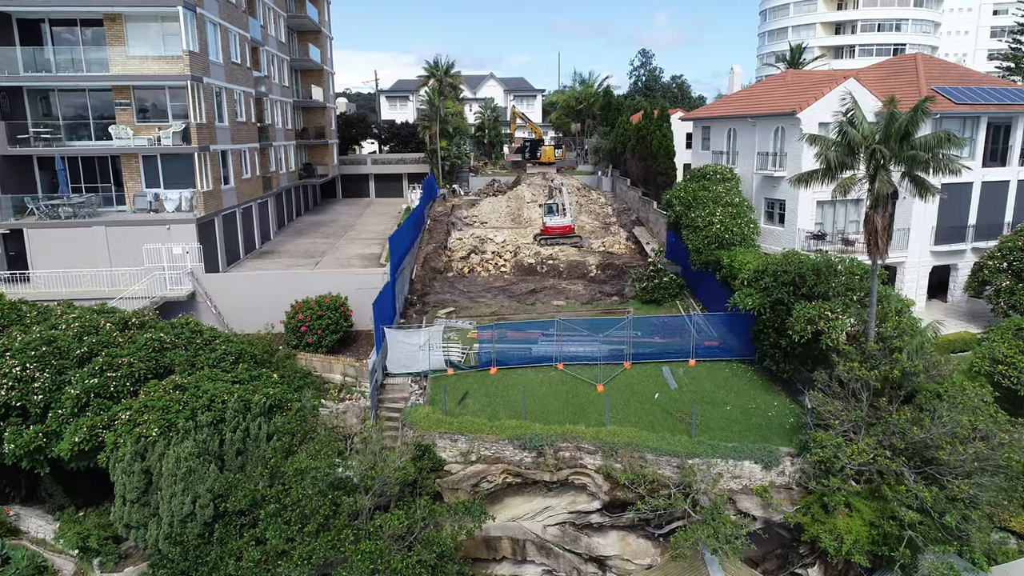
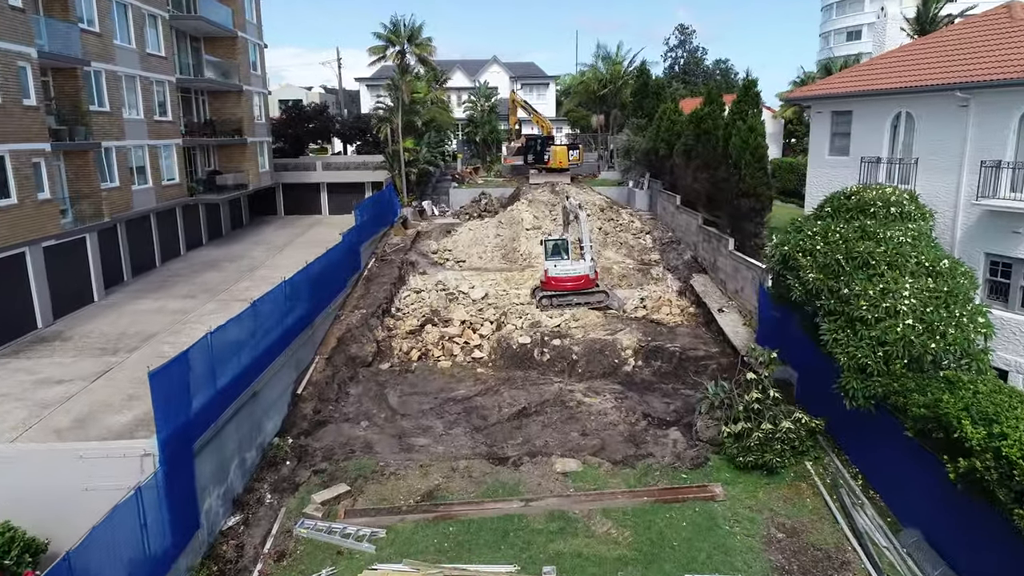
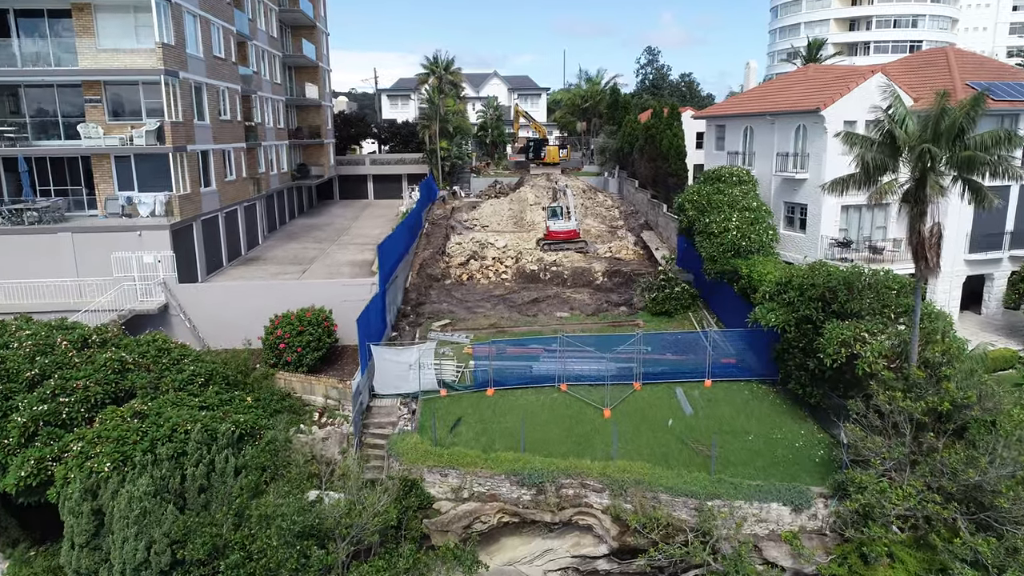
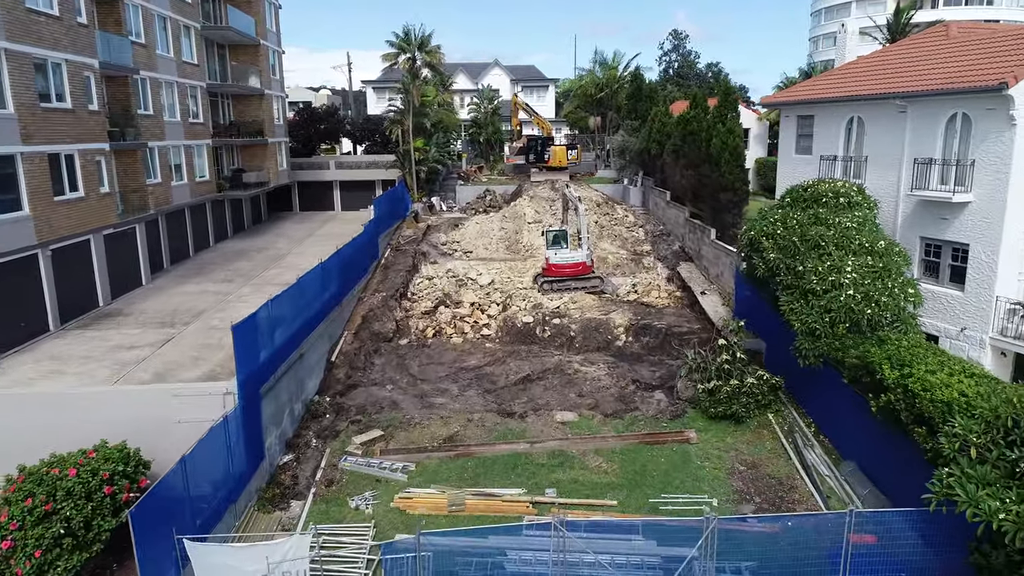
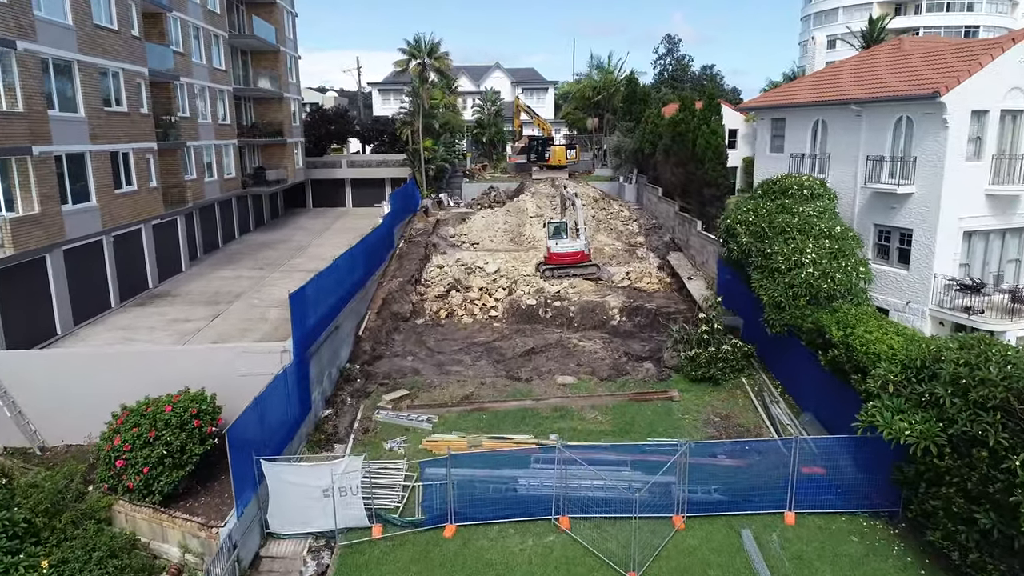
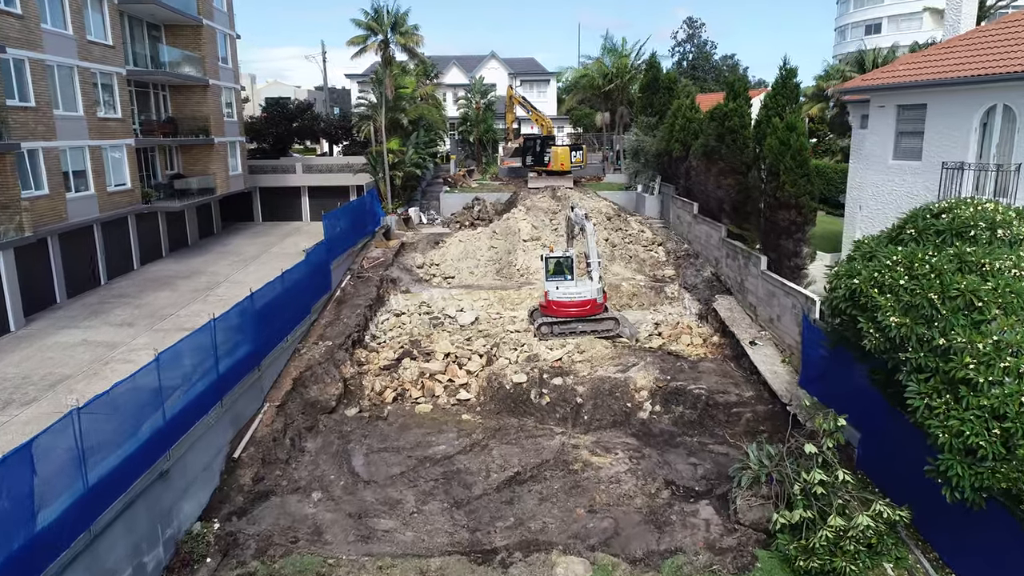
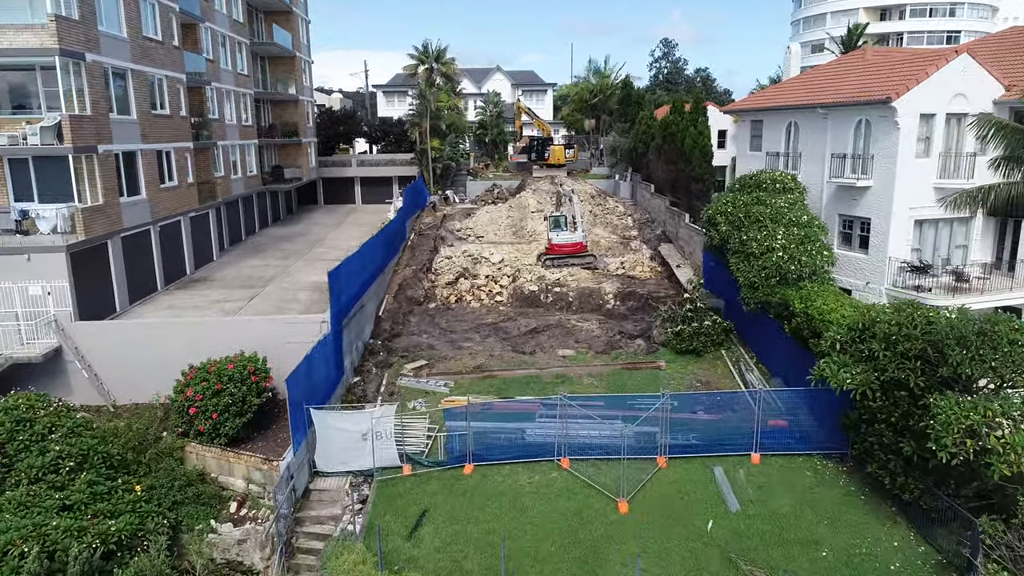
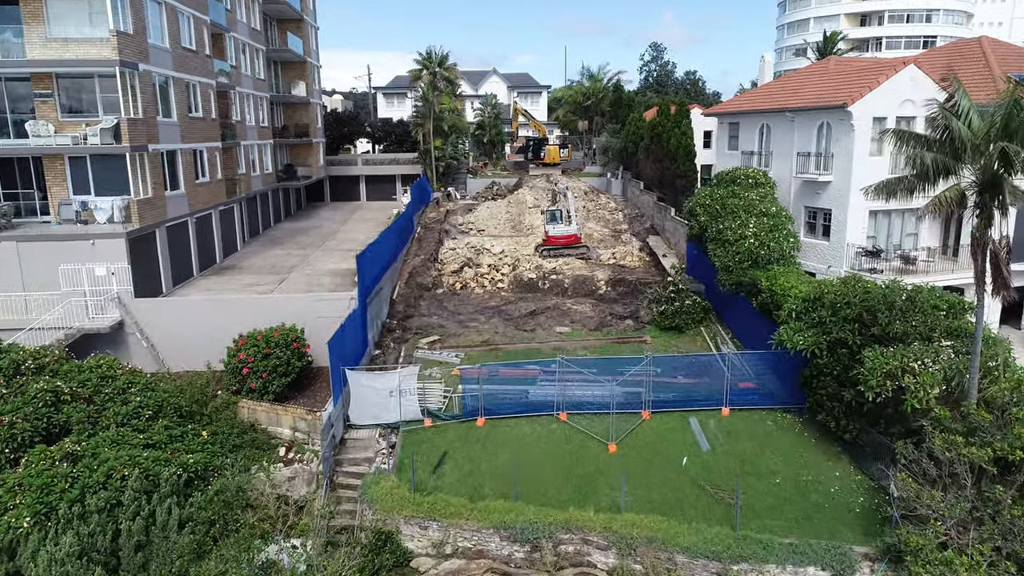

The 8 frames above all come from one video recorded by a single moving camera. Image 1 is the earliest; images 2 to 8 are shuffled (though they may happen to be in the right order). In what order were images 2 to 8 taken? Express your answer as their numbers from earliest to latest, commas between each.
3, 8, 7, 5, 4, 2, 6
